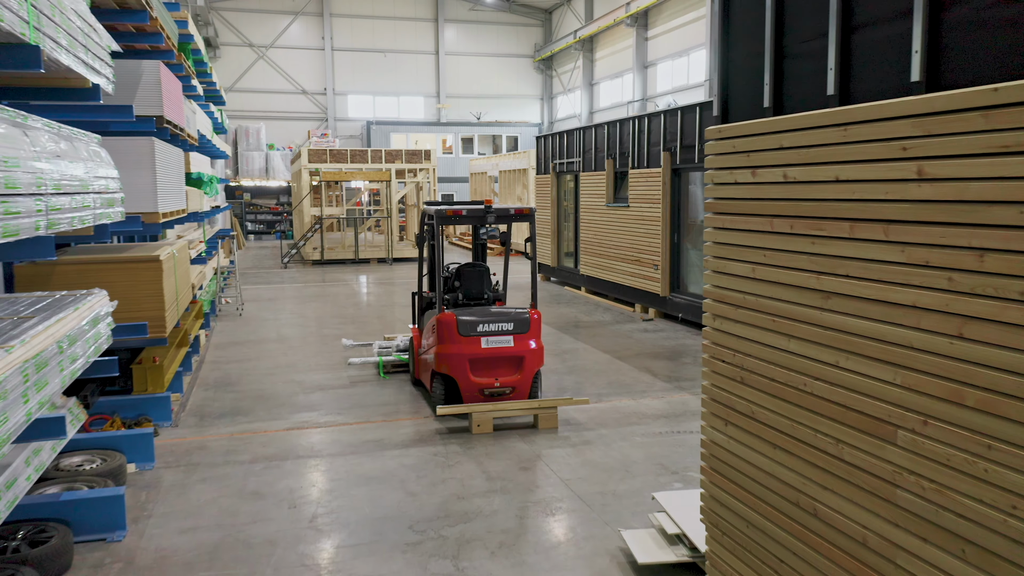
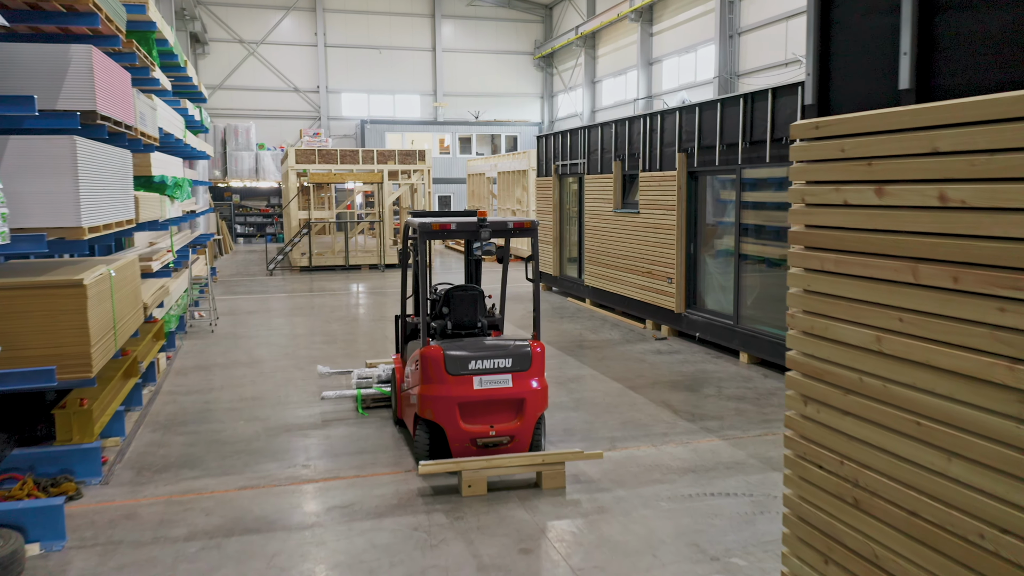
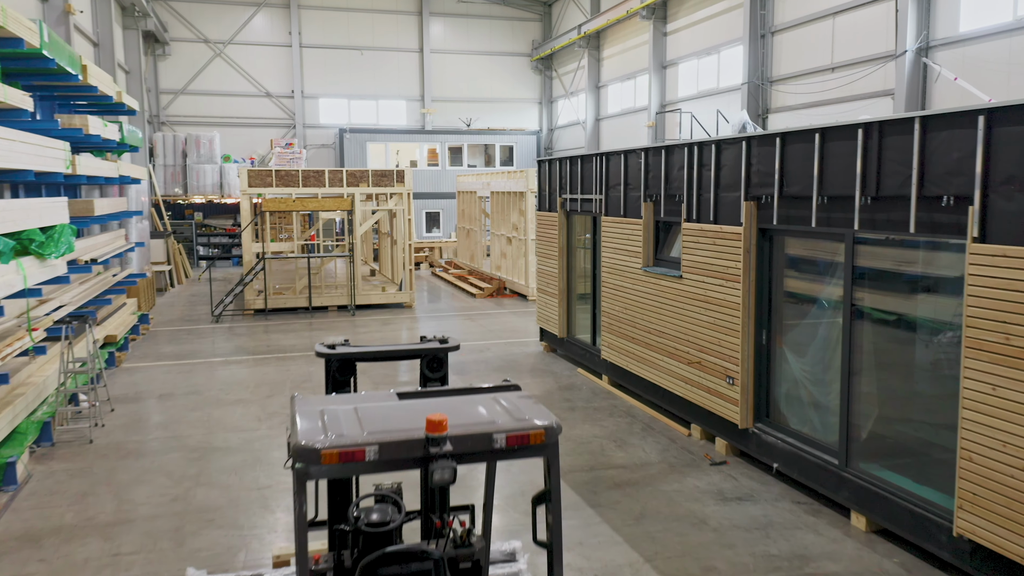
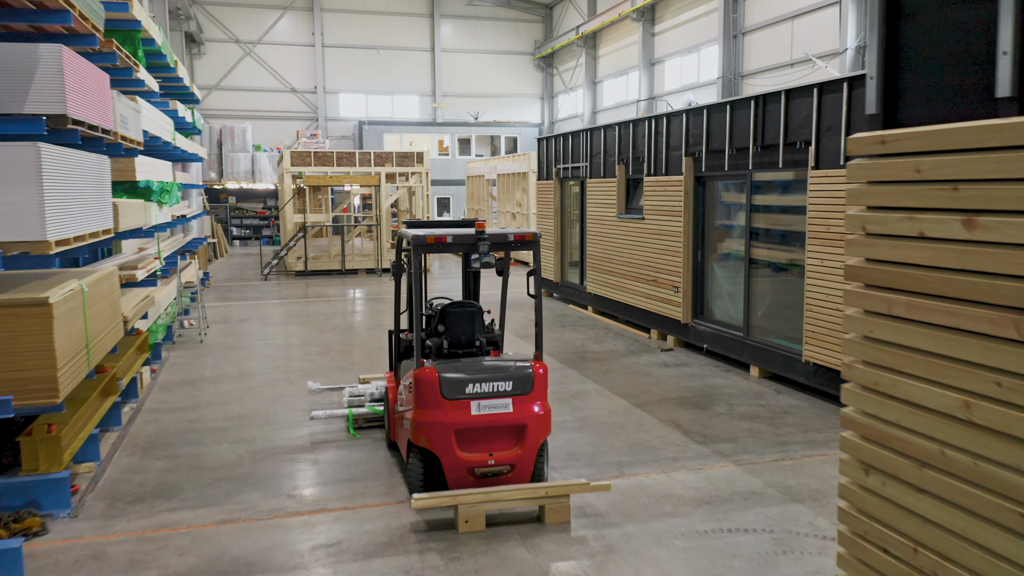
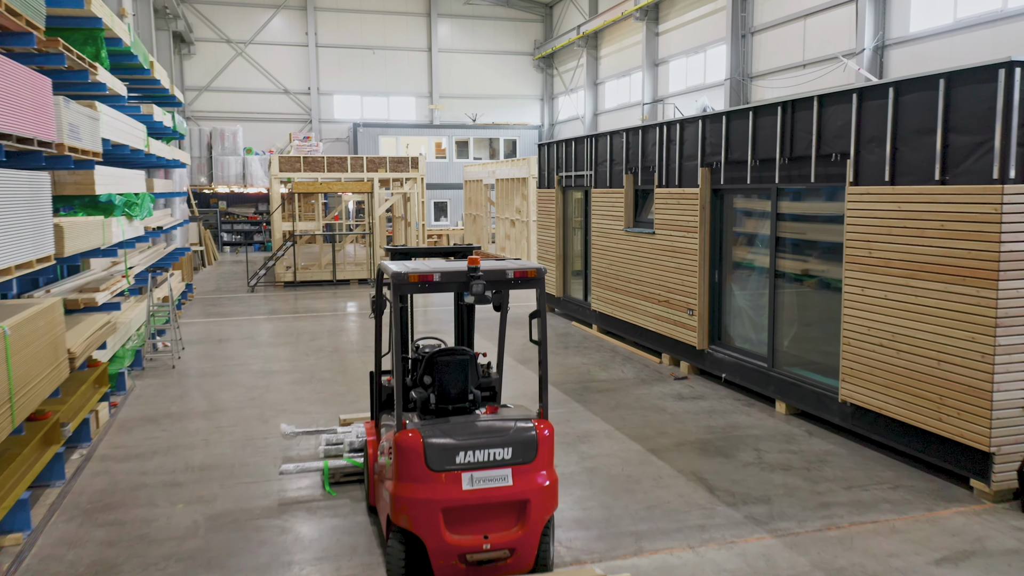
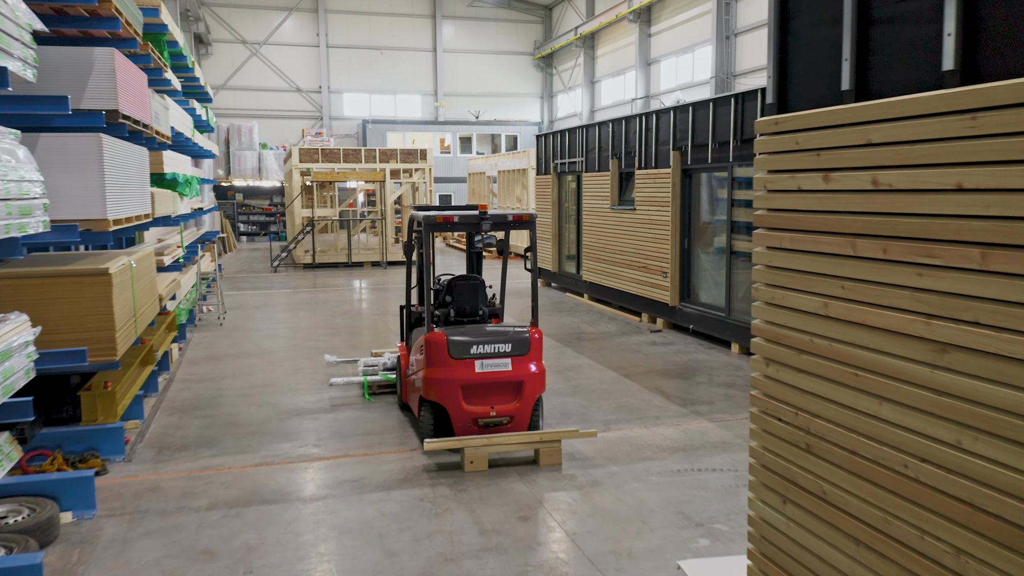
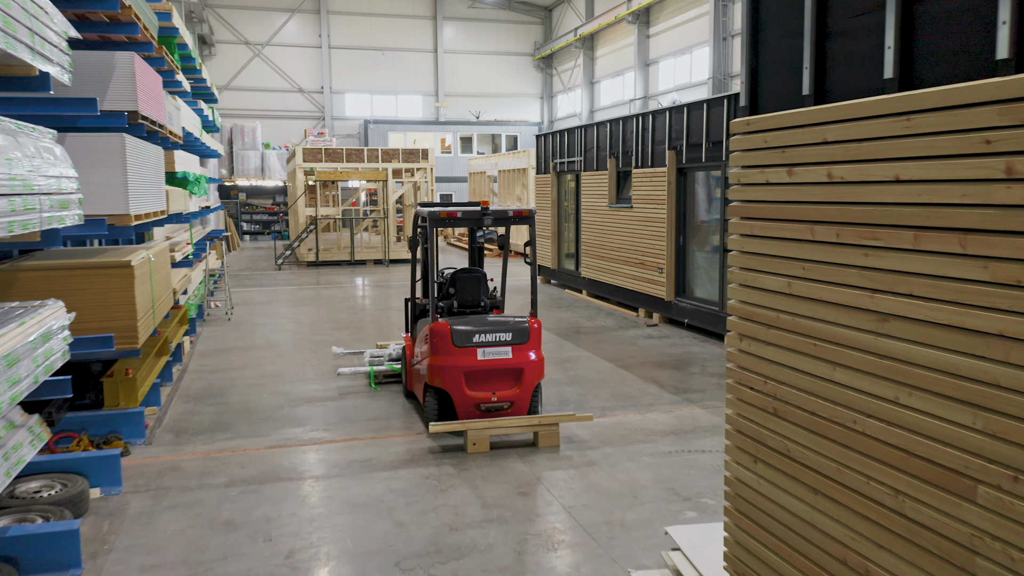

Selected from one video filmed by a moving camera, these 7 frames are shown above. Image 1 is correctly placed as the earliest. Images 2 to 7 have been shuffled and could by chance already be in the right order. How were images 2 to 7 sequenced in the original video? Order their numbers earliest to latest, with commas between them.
7, 6, 2, 4, 5, 3
